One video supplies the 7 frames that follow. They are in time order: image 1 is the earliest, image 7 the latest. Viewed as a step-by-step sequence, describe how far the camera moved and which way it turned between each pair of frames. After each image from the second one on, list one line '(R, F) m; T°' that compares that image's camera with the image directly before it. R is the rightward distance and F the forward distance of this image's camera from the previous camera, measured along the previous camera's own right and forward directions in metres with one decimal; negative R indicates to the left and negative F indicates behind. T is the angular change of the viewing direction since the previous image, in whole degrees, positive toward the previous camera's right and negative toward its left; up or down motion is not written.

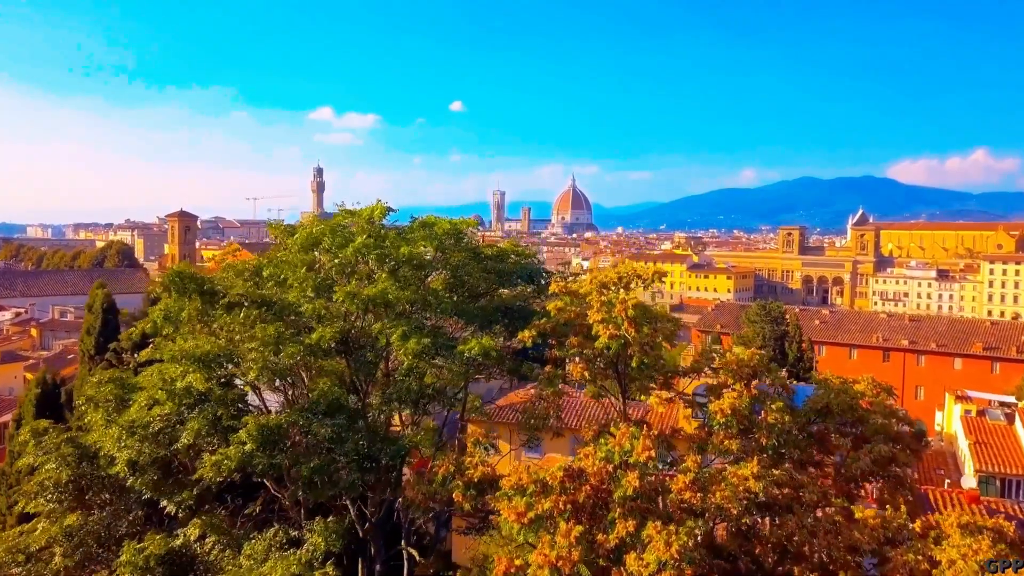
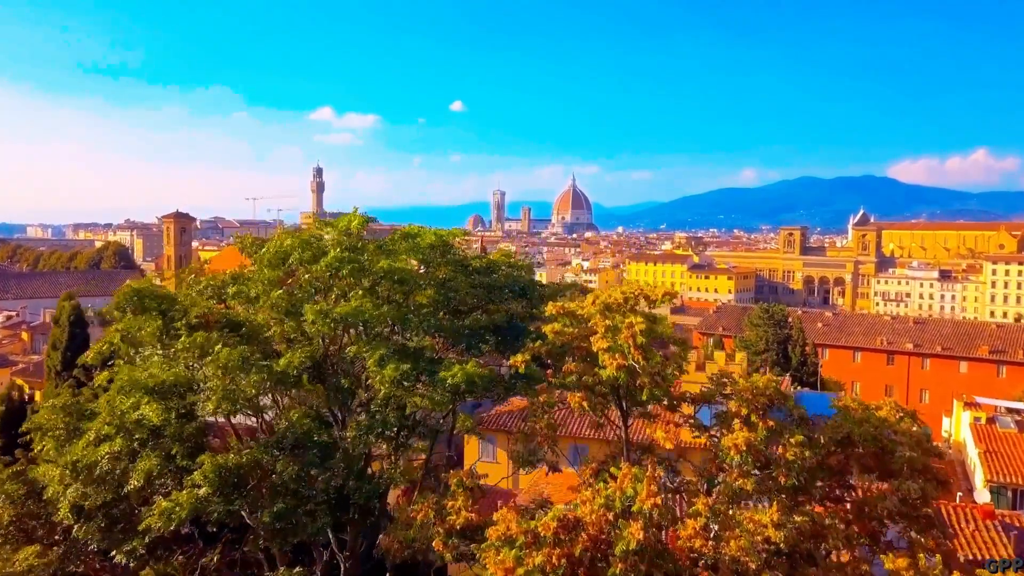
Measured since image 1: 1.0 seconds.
(+0.1, +0.8) m; 0°
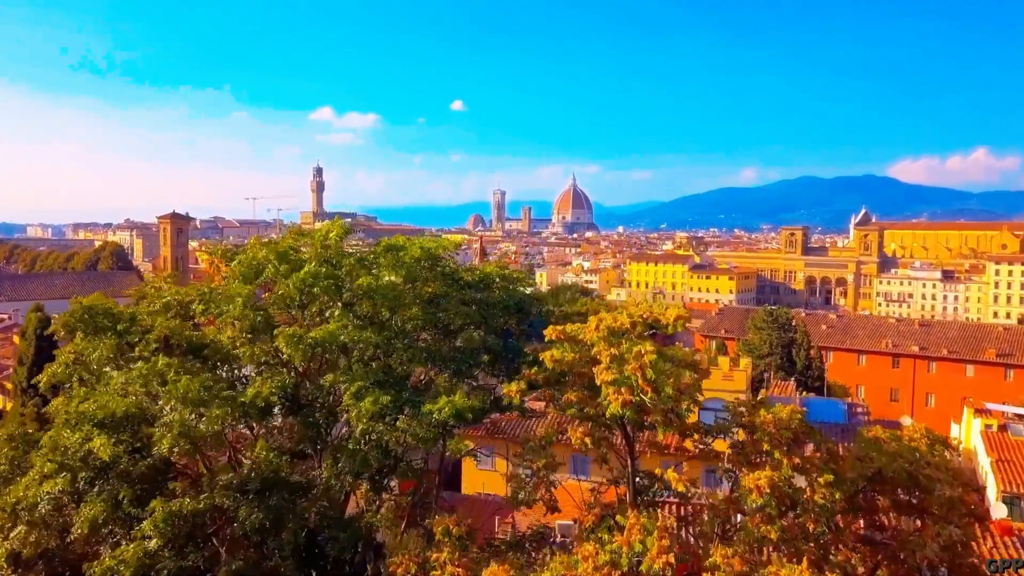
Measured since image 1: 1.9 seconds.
(0.0, +0.8) m; 0°
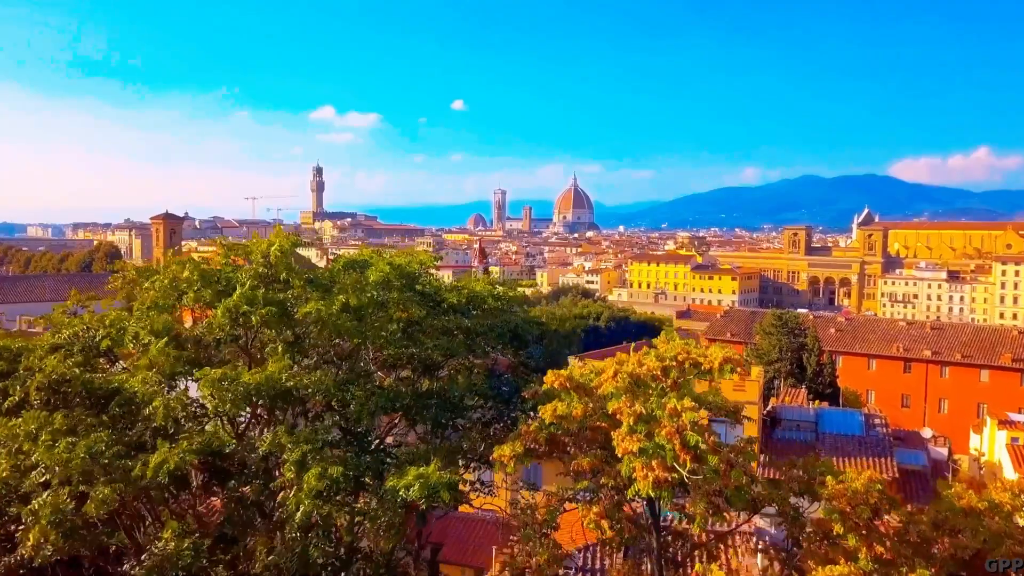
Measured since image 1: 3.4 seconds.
(0.0, +1.7) m; 0°
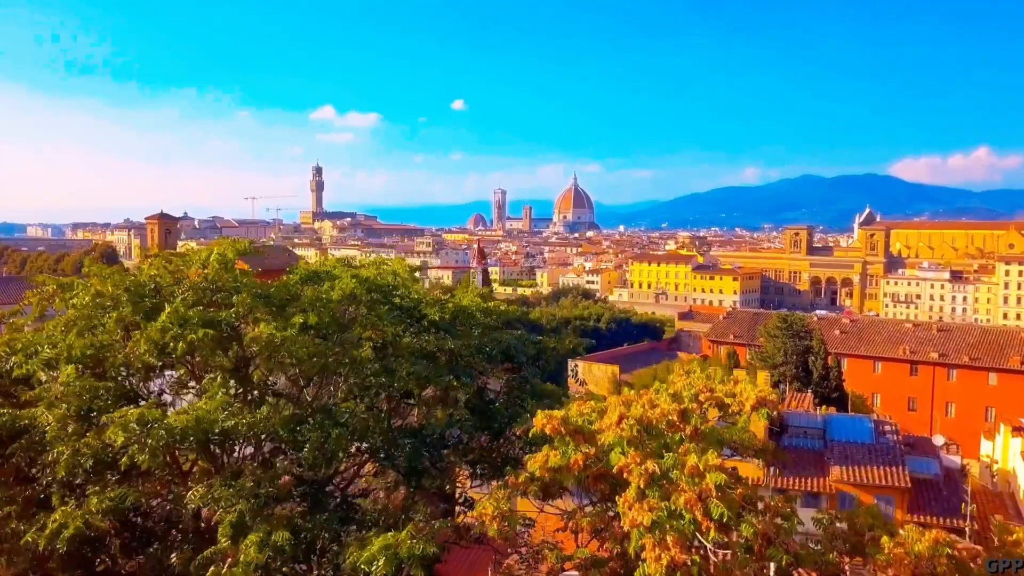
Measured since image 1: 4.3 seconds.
(0.0, +1.0) m; 0°
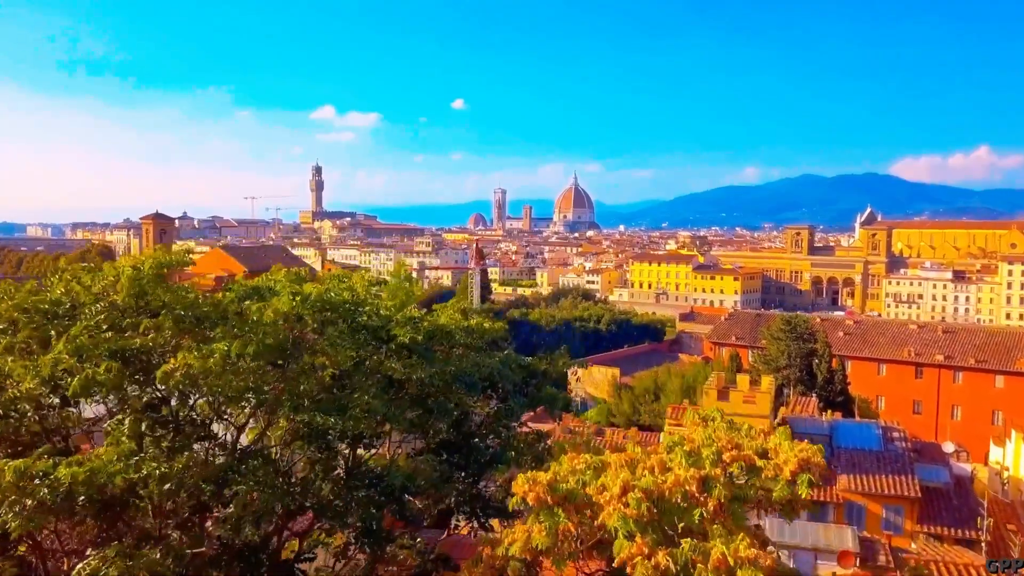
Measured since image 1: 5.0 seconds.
(+0.1, +0.9) m; 0°
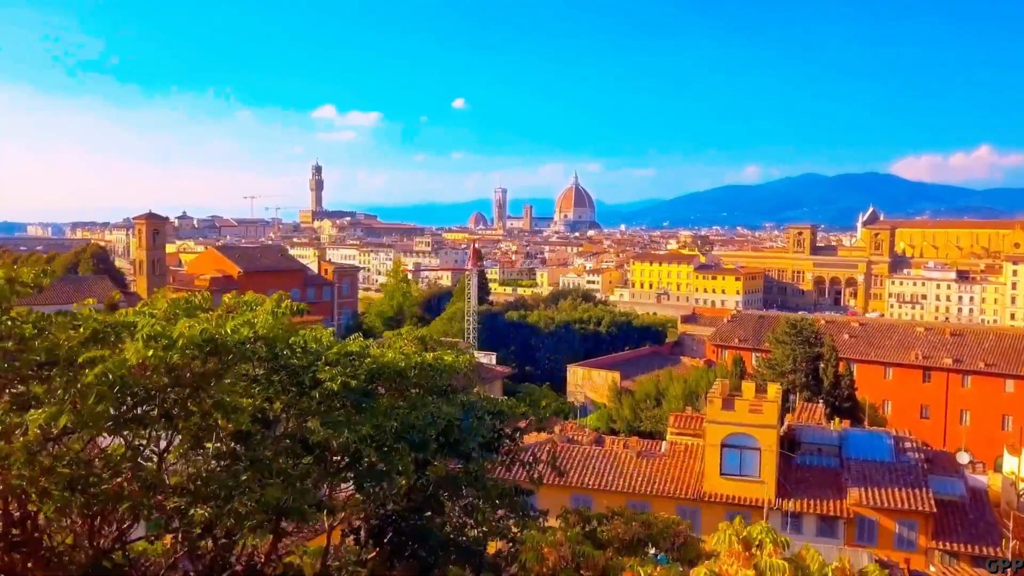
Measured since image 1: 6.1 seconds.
(+0.1, +1.3) m; 0°
